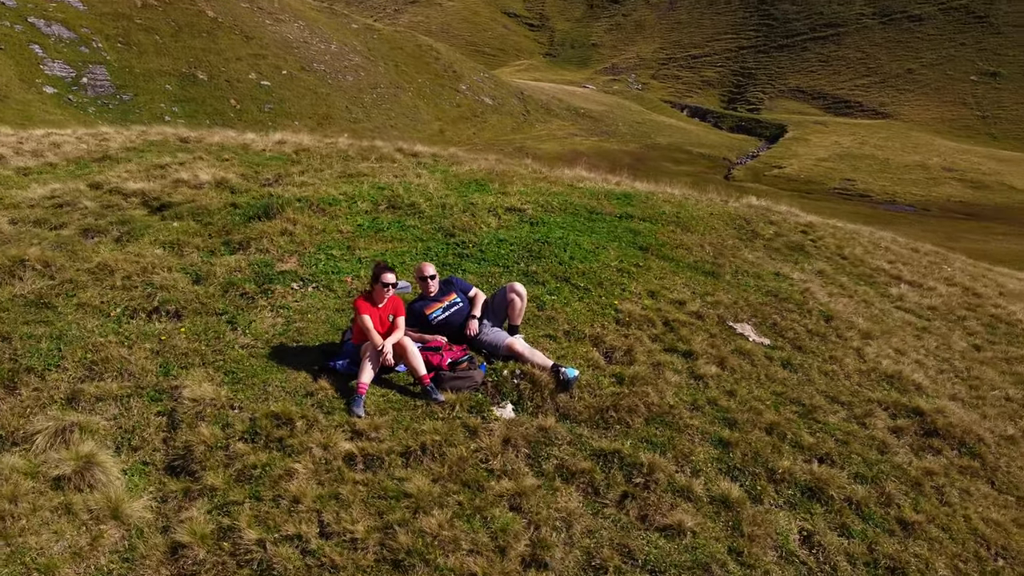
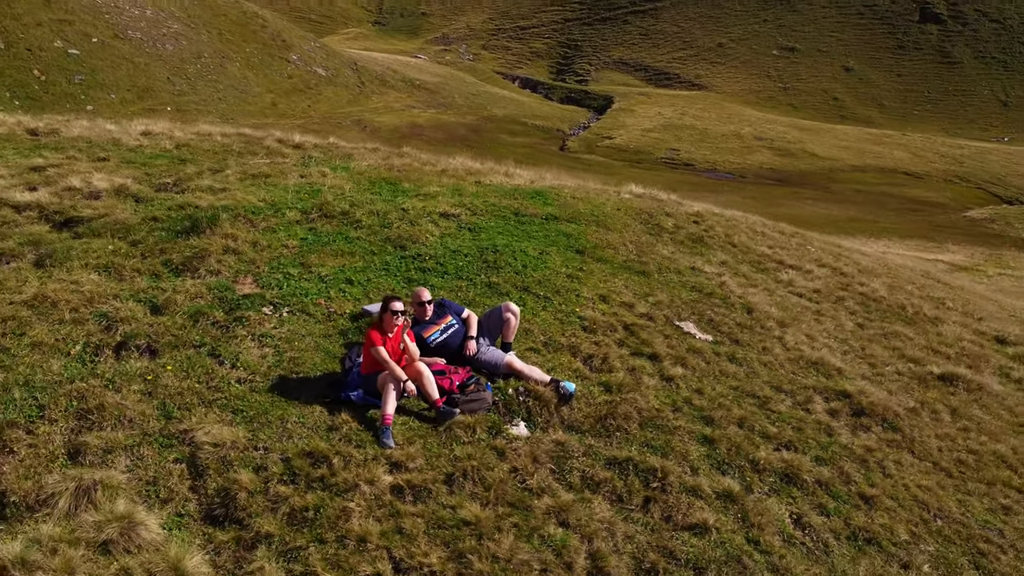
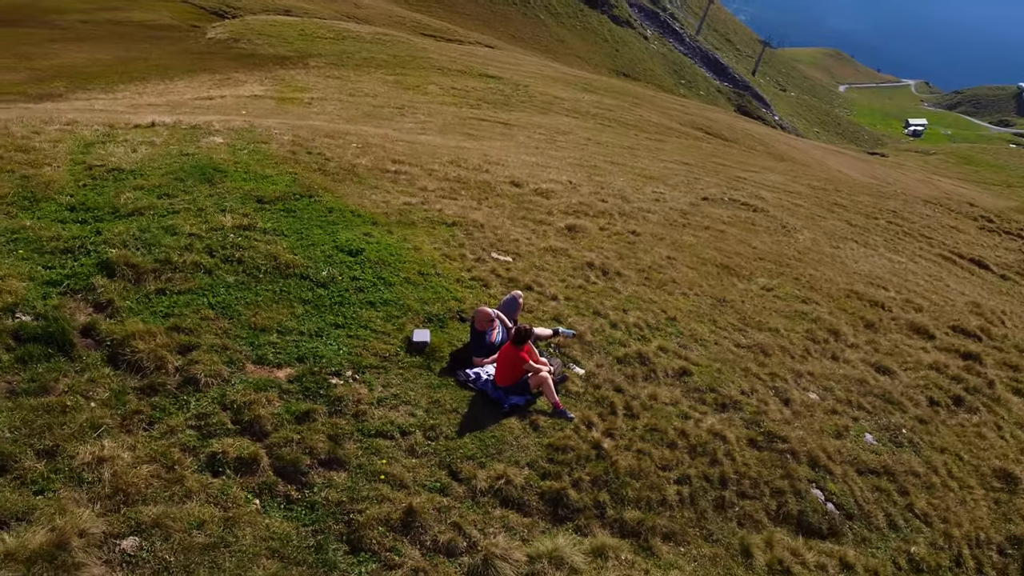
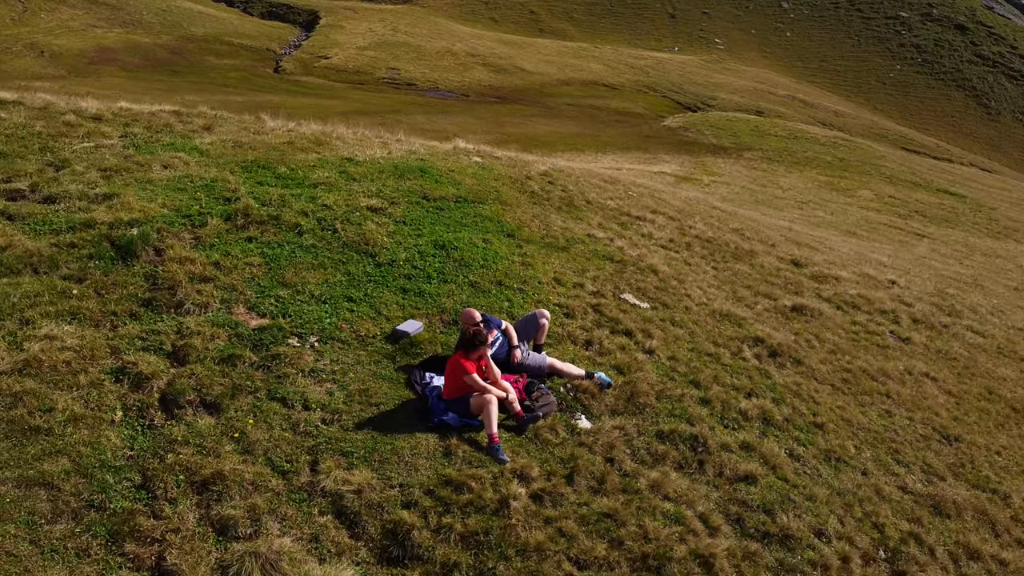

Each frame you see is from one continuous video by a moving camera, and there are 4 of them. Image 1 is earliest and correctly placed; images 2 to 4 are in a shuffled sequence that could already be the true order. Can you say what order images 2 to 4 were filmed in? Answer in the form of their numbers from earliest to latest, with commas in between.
2, 4, 3
